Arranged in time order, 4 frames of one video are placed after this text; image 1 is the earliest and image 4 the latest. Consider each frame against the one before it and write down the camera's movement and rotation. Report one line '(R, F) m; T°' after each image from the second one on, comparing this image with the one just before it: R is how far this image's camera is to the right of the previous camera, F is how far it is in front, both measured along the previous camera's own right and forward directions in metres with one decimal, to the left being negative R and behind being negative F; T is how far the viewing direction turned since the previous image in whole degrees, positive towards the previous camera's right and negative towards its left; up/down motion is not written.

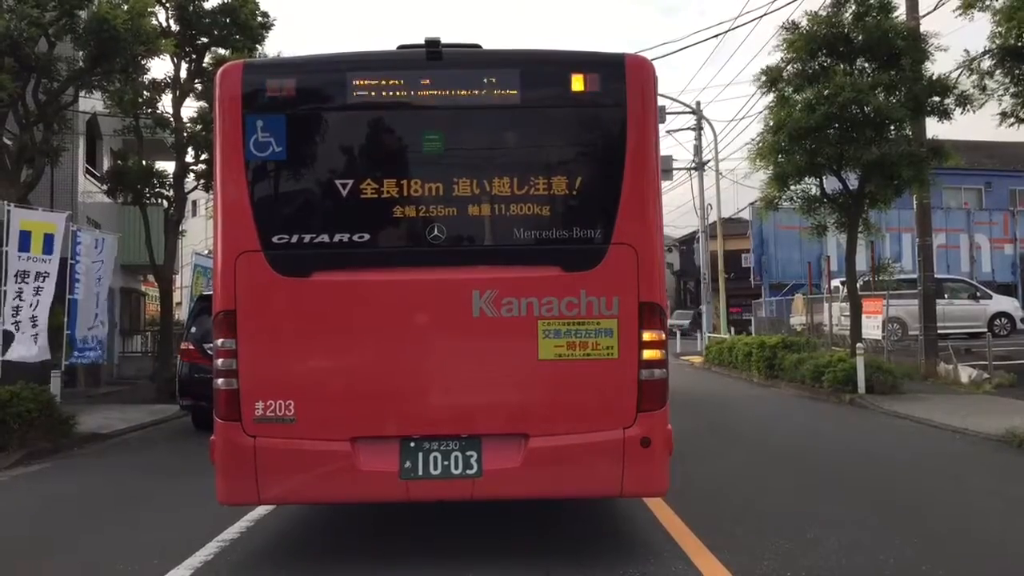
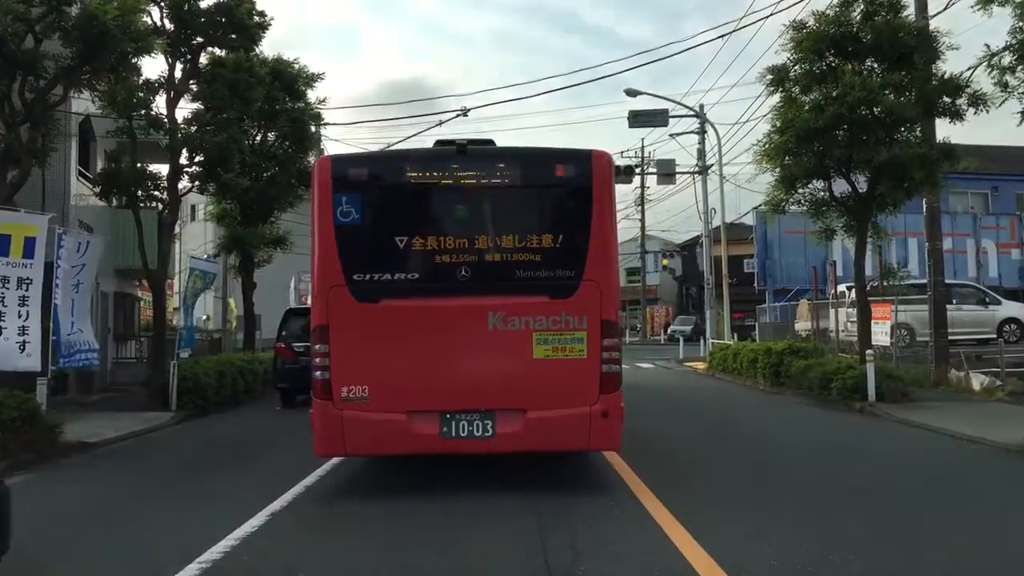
(0.0, +0.2) m; 0°
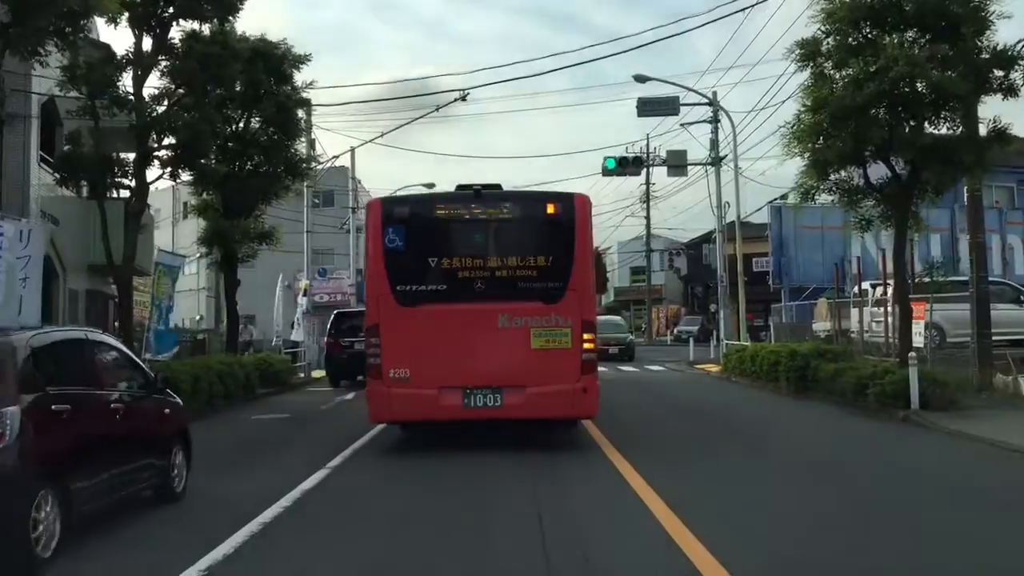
(0.0, +0.9) m; 0°
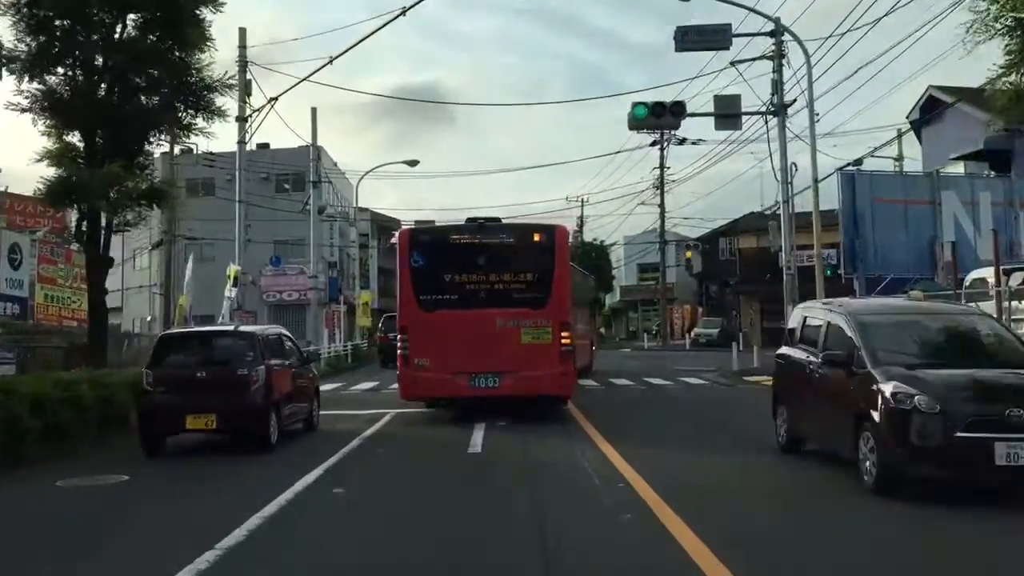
(-0.1, +3.8) m; 0°
